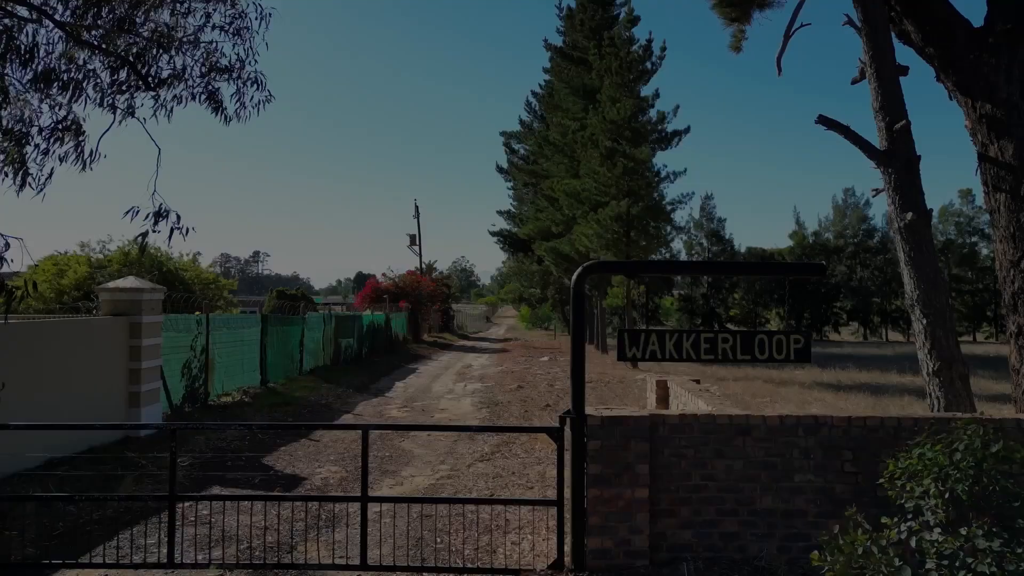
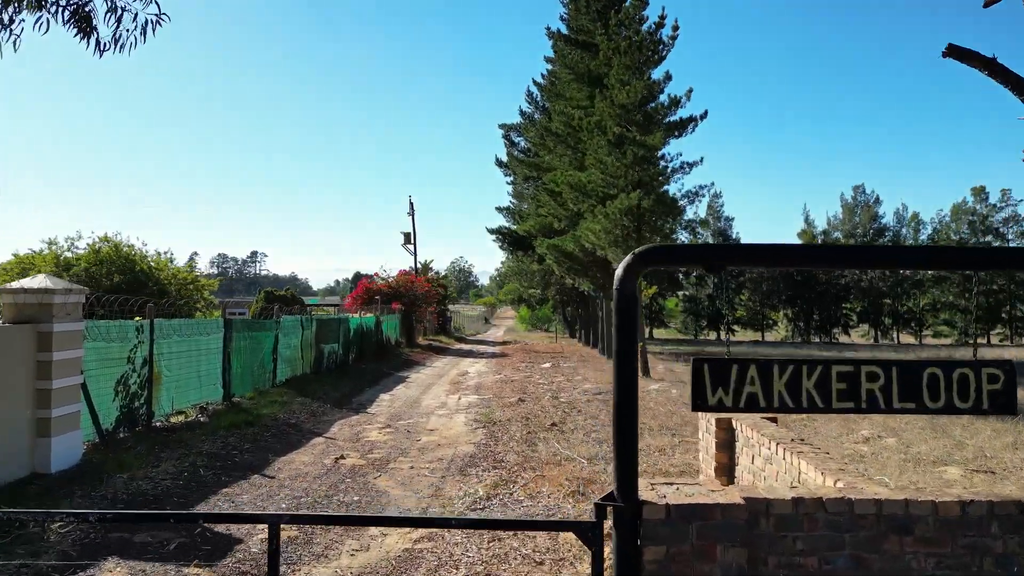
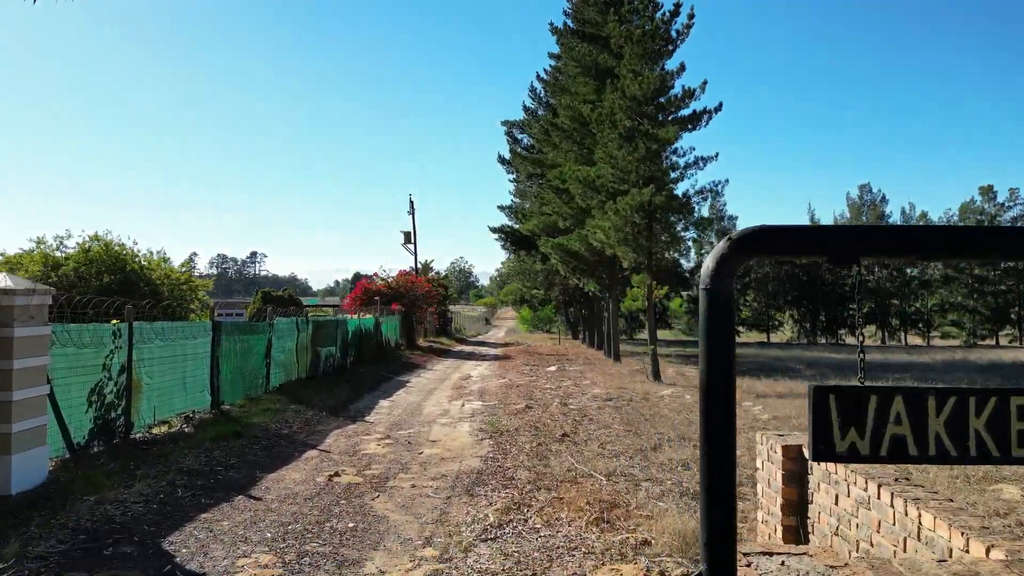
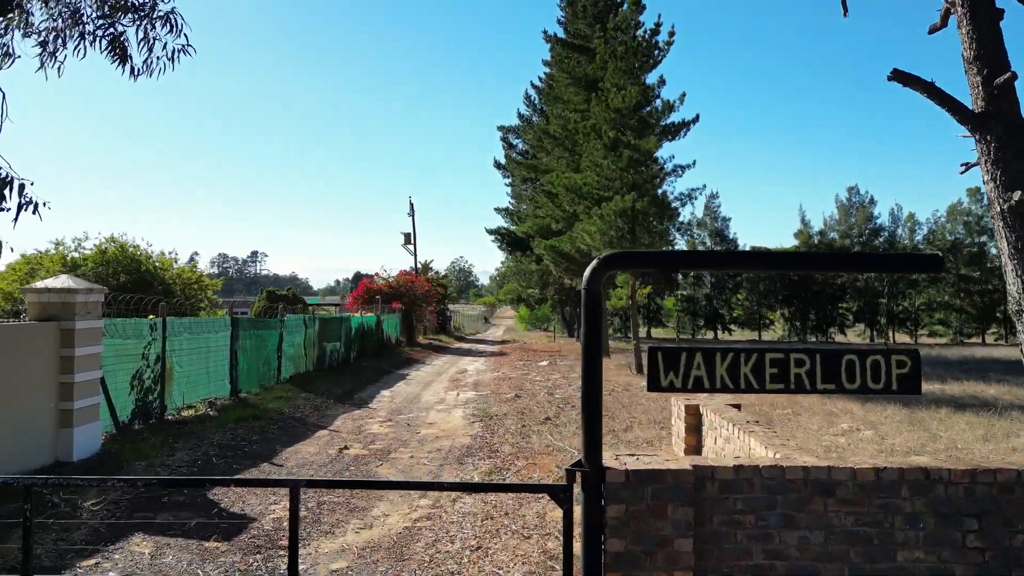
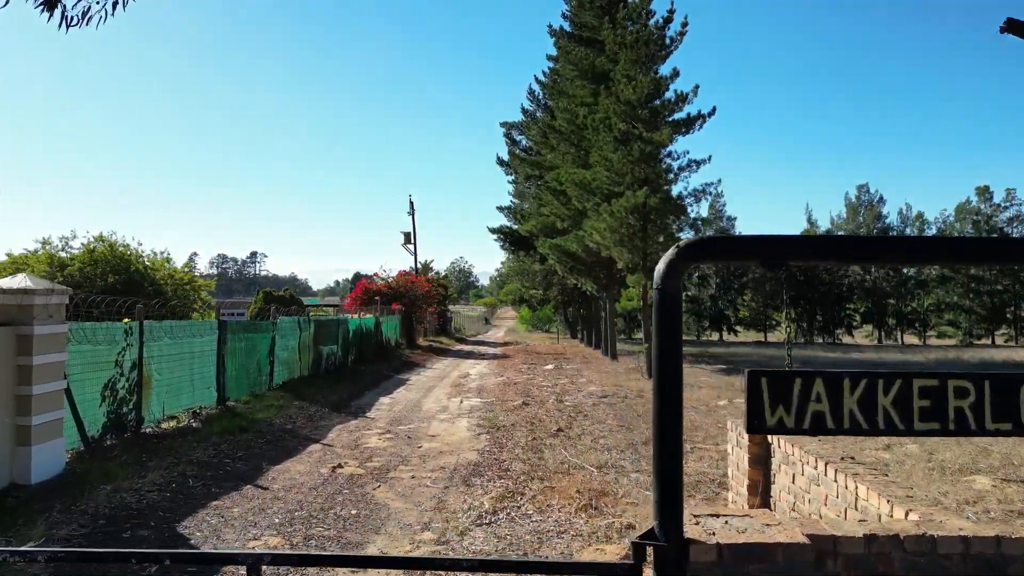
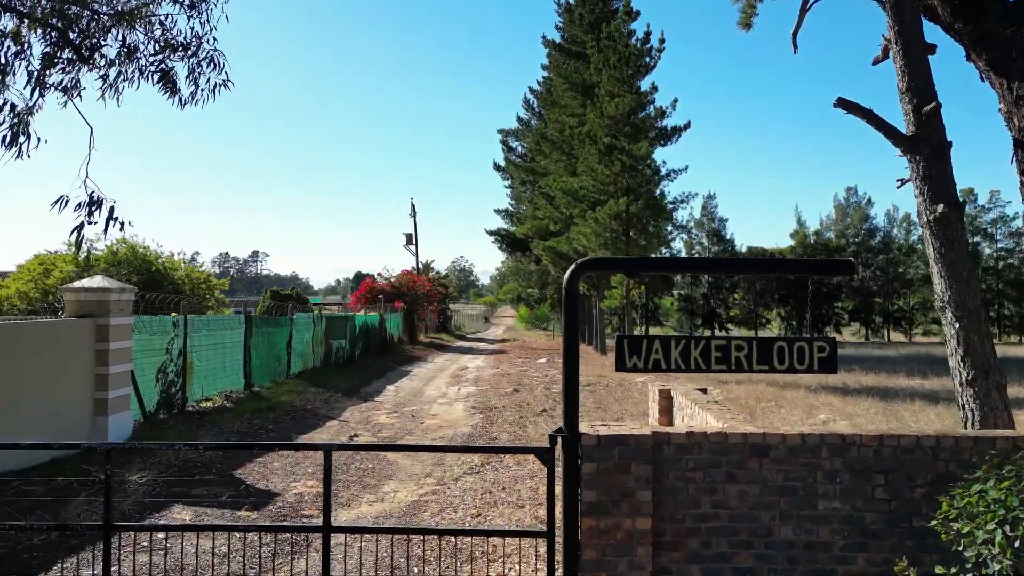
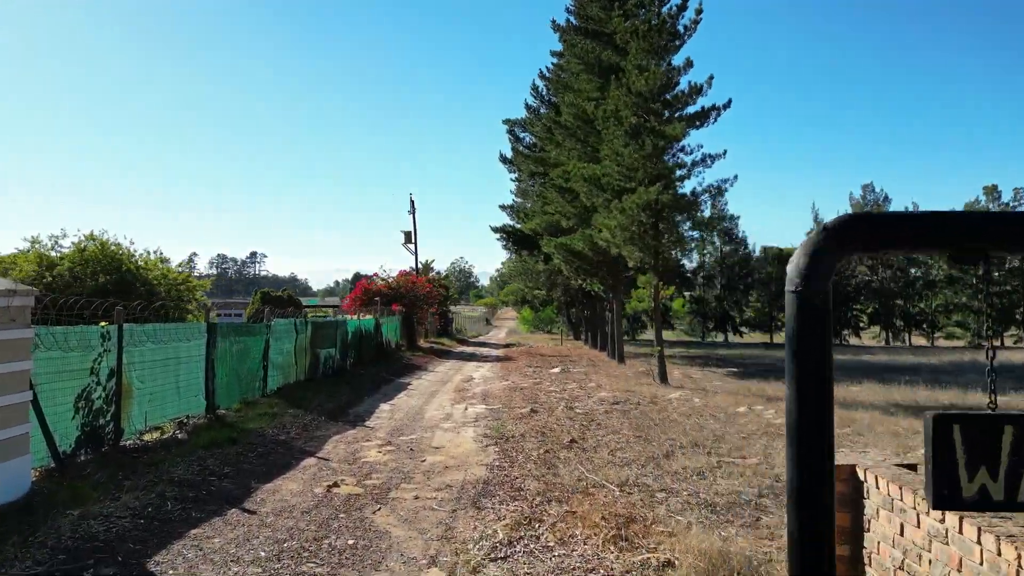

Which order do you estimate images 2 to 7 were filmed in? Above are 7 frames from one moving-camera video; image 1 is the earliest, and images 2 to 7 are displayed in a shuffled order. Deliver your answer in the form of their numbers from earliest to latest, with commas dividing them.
6, 4, 2, 5, 3, 7
